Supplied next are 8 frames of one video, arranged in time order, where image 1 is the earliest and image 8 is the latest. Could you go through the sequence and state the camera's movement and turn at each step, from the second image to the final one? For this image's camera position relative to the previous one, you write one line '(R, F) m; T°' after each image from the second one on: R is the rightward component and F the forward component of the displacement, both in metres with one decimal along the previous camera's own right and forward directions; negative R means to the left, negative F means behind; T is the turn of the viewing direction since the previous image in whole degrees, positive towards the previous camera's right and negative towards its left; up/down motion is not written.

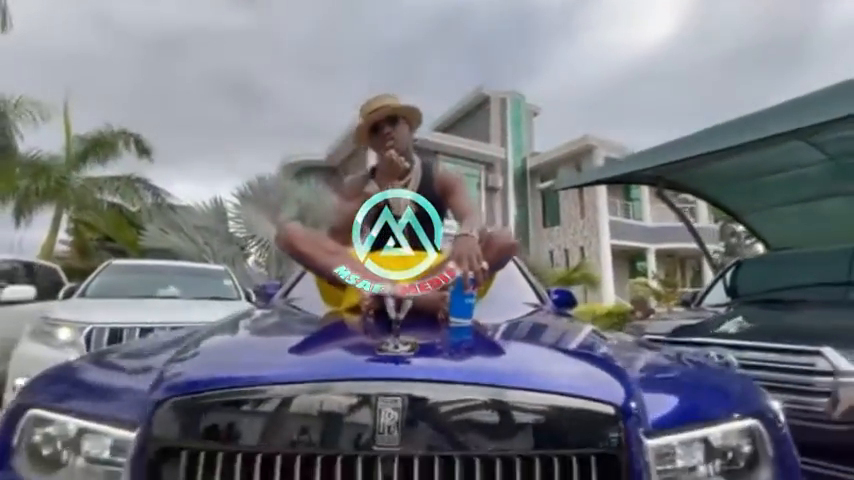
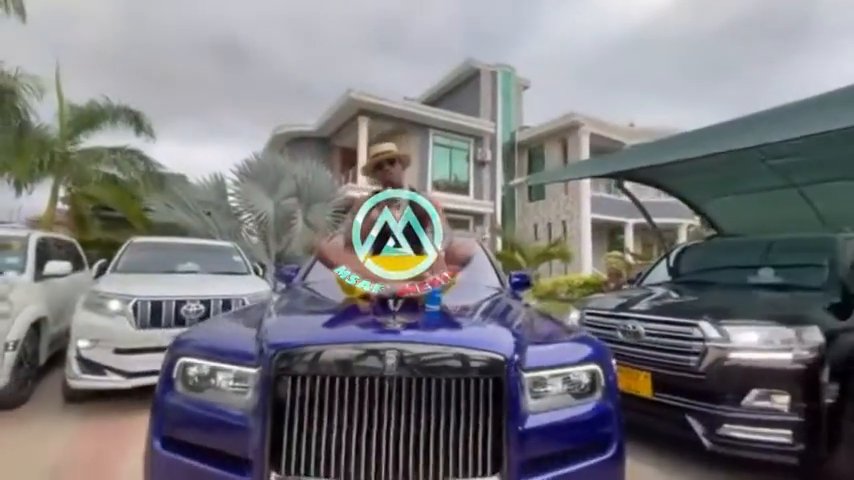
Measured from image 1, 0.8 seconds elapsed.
(0.0, -0.7) m; +1°
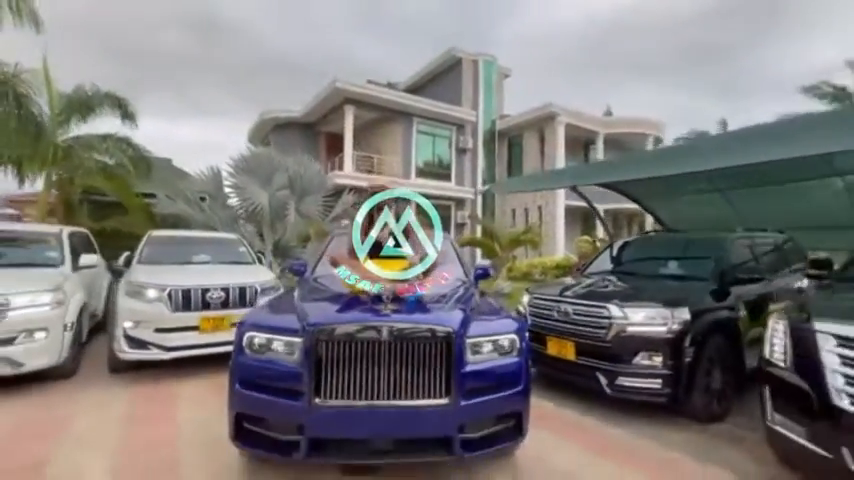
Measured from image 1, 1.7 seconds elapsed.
(0.0, -0.9) m; +2°
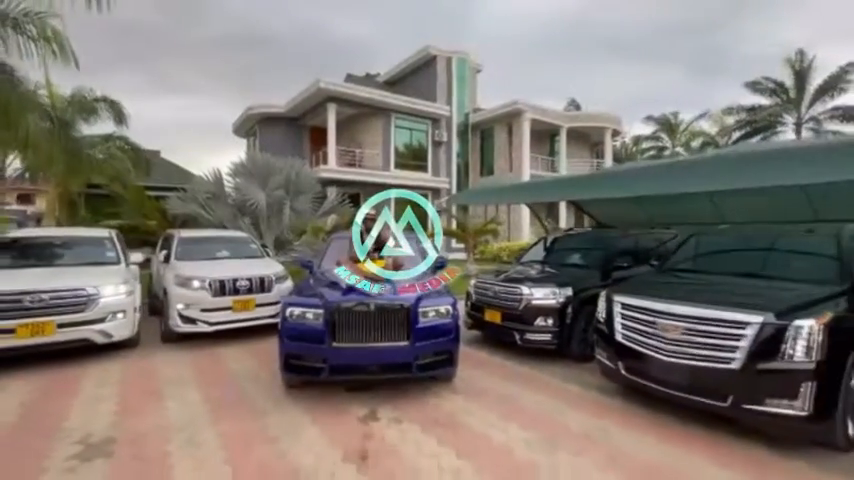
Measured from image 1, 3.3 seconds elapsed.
(+0.1, -1.7) m; +3°
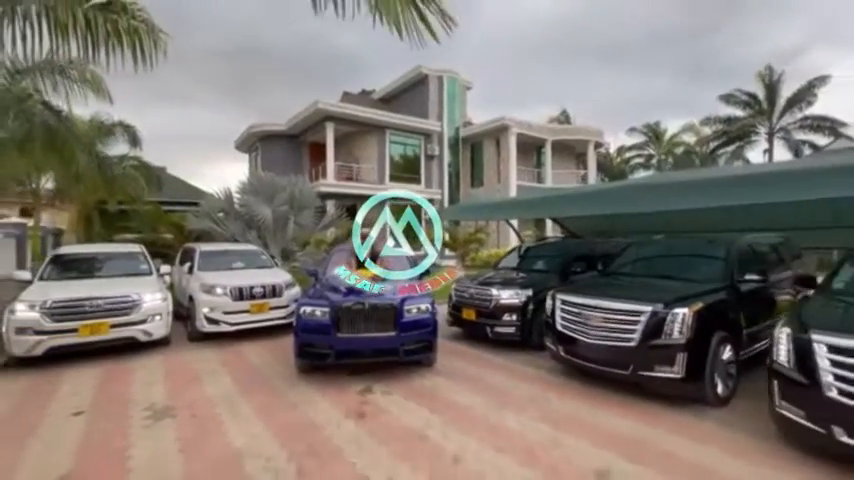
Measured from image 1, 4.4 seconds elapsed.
(+0.2, -1.2) m; 0°
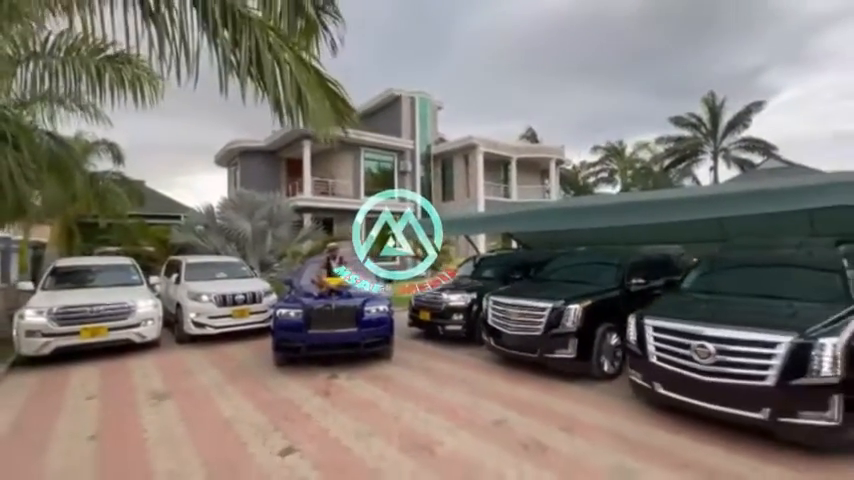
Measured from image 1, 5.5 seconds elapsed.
(+0.4, -1.2) m; +3°
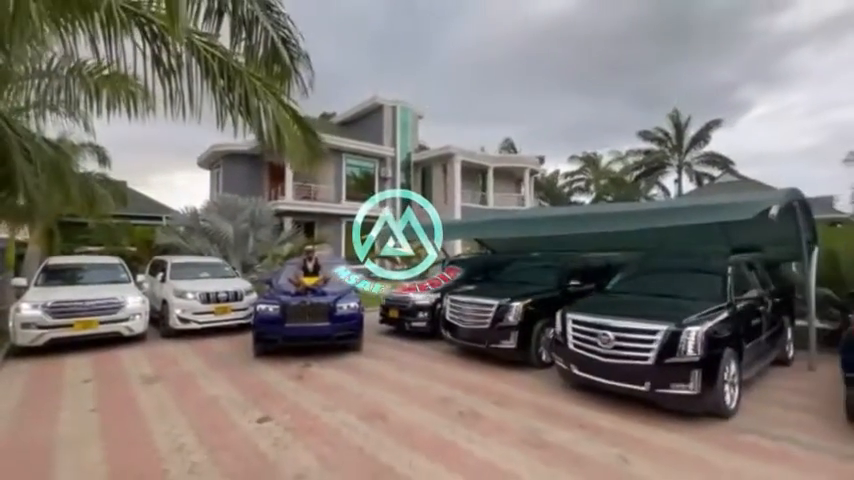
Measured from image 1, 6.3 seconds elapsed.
(+0.3, -0.9) m; +2°
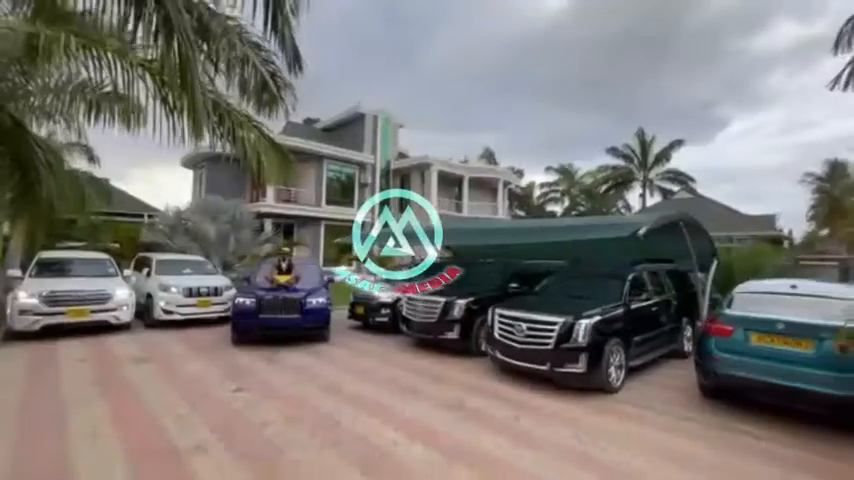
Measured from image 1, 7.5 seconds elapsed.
(+0.5, -1.1) m; +2°
